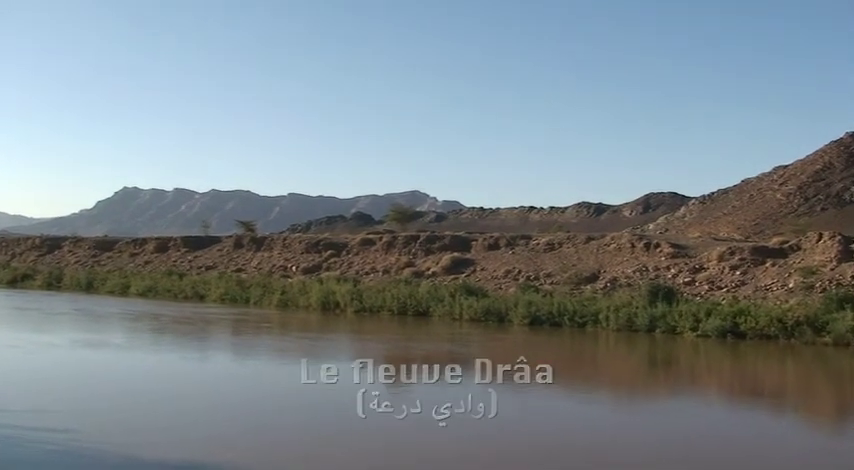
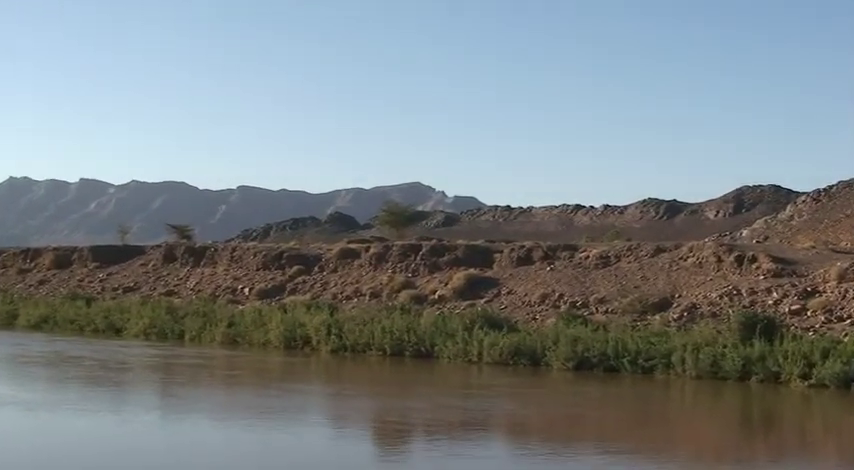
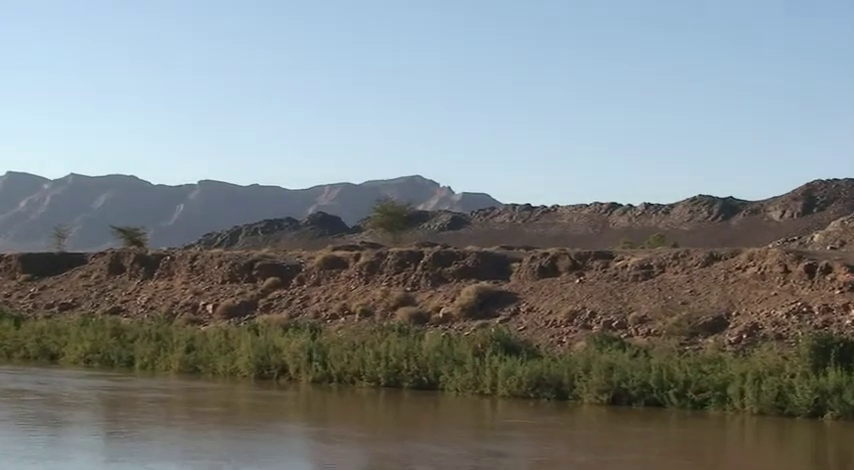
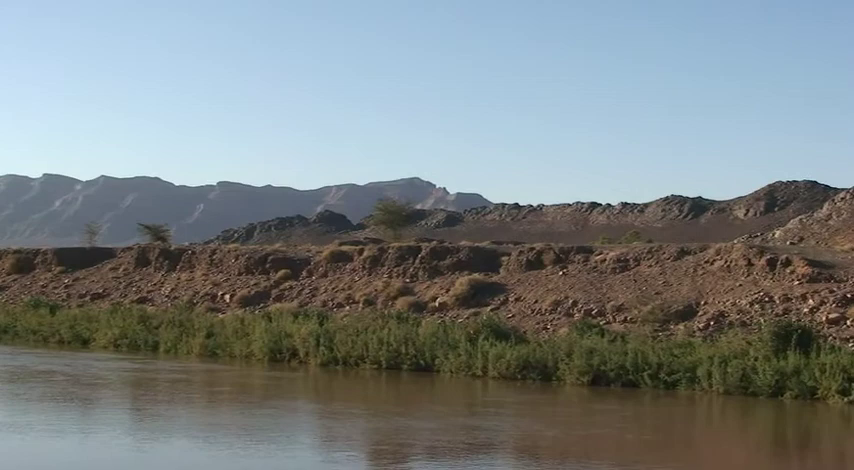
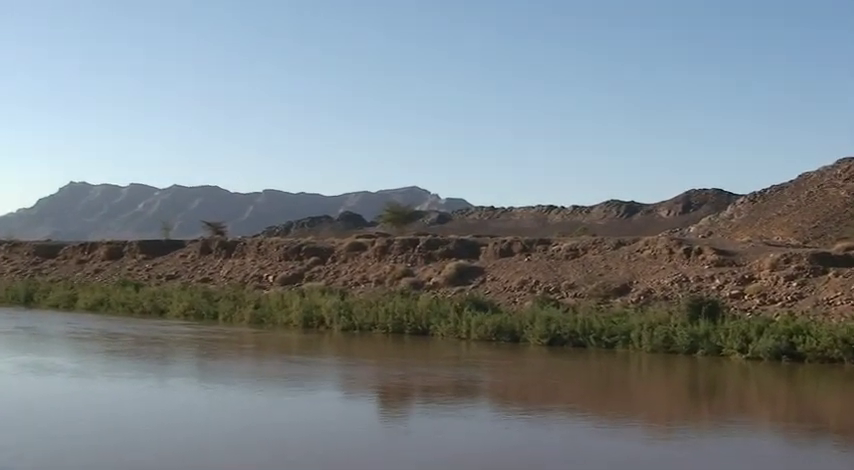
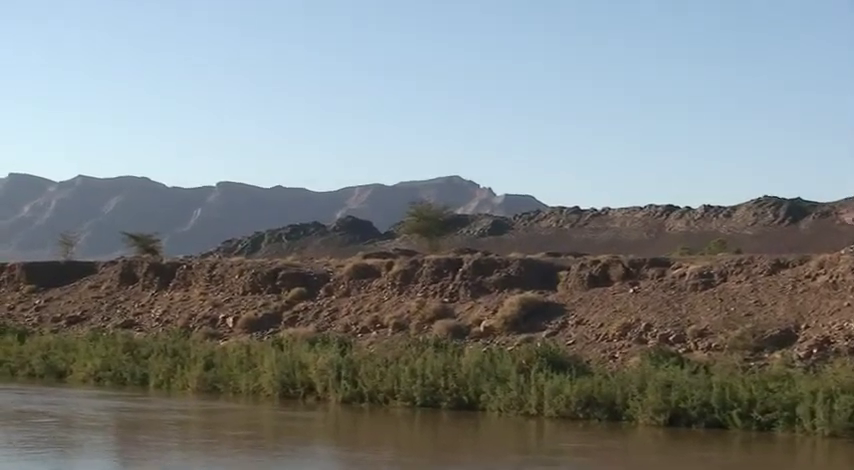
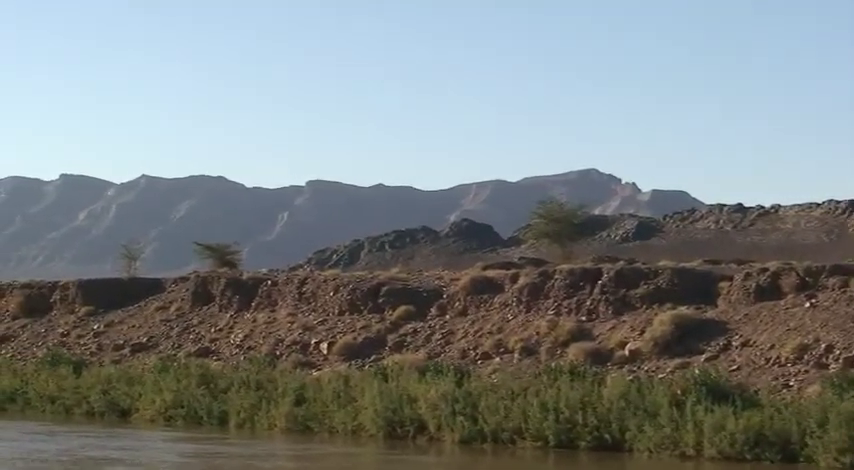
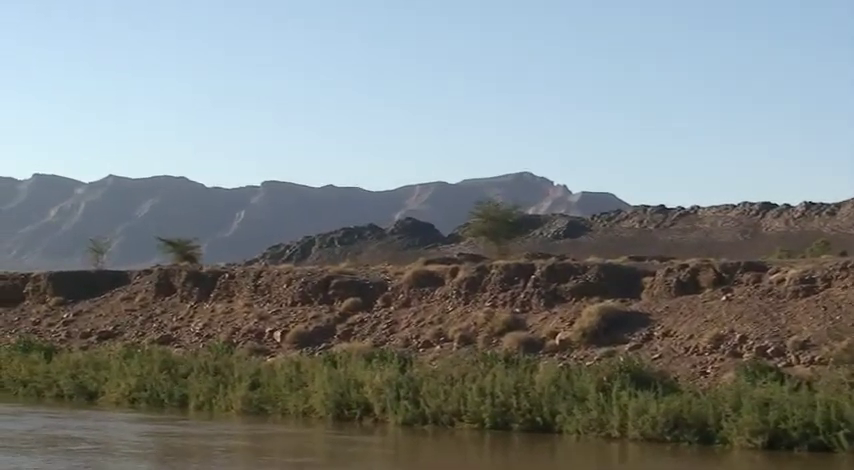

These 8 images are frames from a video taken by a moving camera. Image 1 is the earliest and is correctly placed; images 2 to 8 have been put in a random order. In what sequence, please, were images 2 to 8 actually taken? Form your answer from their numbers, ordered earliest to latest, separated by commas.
5, 2, 4, 3, 6, 8, 7
